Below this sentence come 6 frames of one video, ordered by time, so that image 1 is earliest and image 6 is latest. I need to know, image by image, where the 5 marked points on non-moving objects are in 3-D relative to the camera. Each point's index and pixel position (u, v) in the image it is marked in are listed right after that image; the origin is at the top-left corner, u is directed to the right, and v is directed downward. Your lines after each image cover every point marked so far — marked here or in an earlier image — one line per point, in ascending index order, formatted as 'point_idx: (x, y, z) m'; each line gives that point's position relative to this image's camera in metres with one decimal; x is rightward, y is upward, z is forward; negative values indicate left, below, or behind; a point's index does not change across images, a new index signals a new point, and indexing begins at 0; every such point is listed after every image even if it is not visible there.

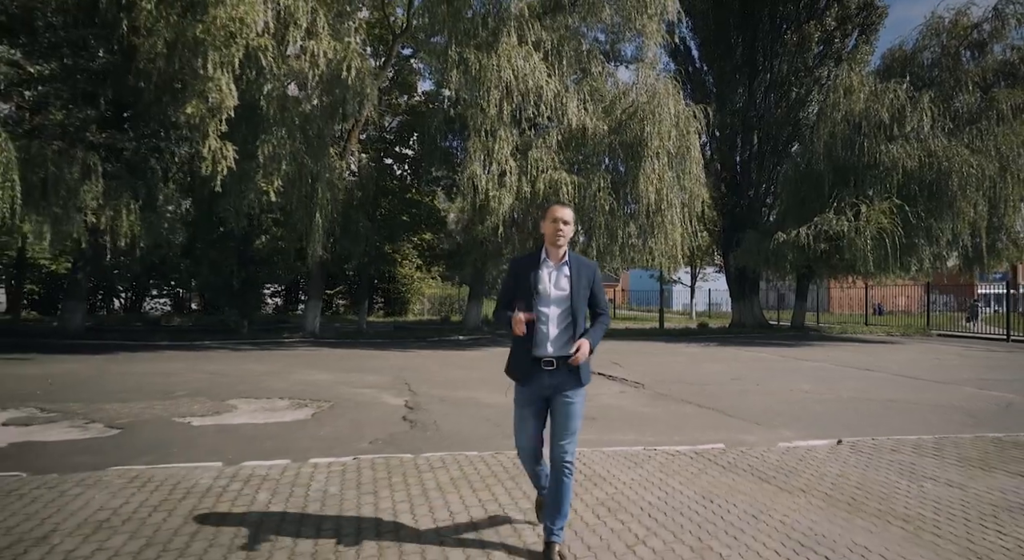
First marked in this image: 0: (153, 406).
0: (-5.1, -1.8, +8.2) m
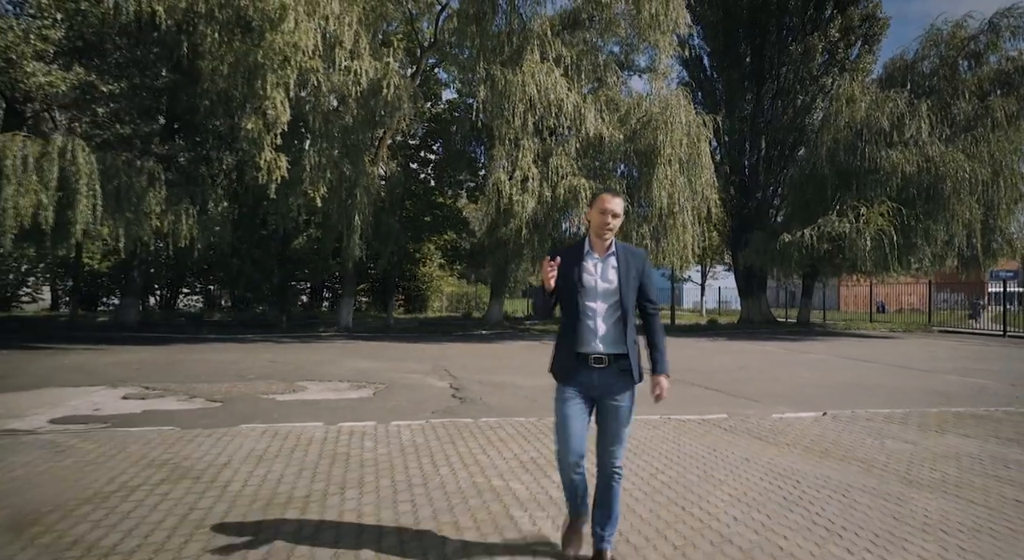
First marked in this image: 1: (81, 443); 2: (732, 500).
0: (-4.5, -1.7, +9.5) m
1: (-4.0, -1.5, +5.5) m
2: (+1.7, -1.6, +4.4) m
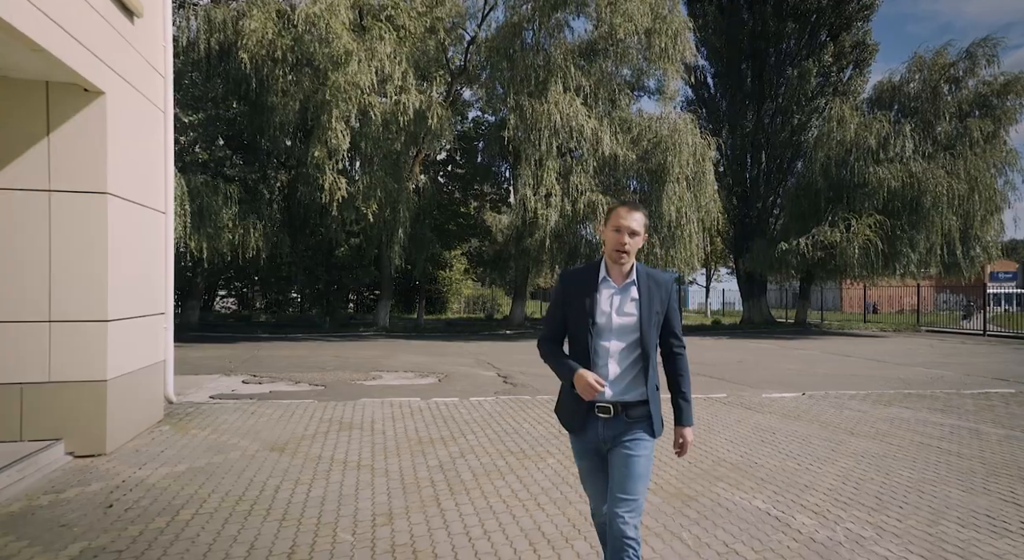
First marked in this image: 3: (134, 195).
0: (-3.8, -1.9, +11.6) m
1: (-3.3, -1.7, +7.6) m
2: (+2.4, -1.8, +6.4) m
3: (-3.8, +0.9, +5.8) m
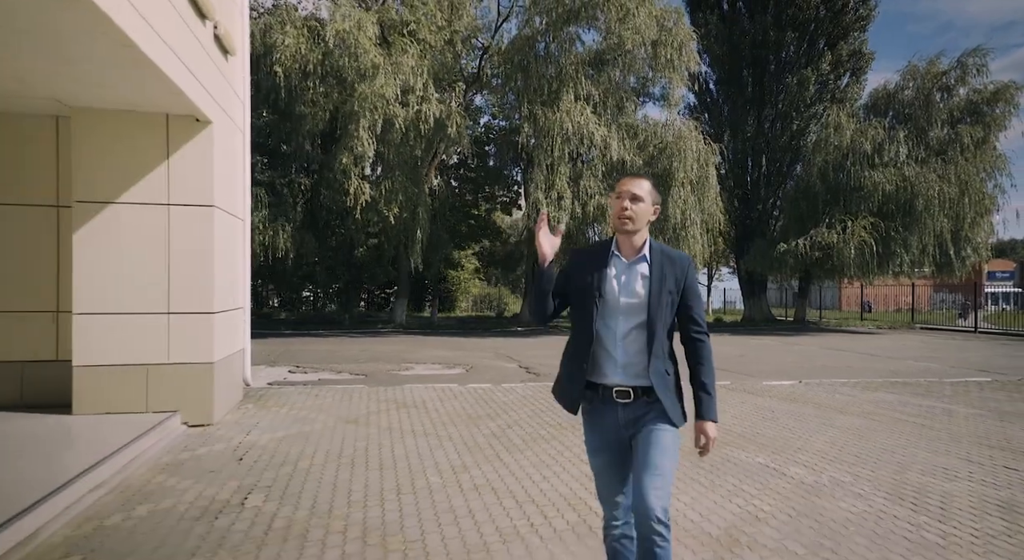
0: (-3.3, -1.9, +12.7) m
1: (-2.8, -1.7, +8.6) m
2: (+2.8, -1.8, +7.4) m
3: (-3.4, +0.9, +6.8) m
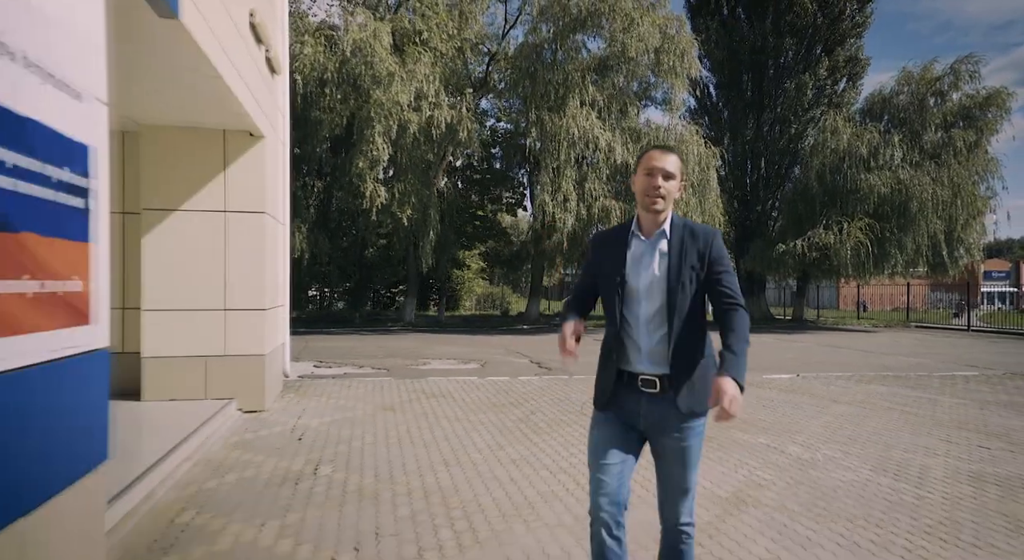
0: (-3.0, -1.9, +13.3) m
1: (-2.6, -1.7, +9.2) m
2: (+3.1, -1.8, +8.1) m
3: (-3.1, +0.9, +7.5) m
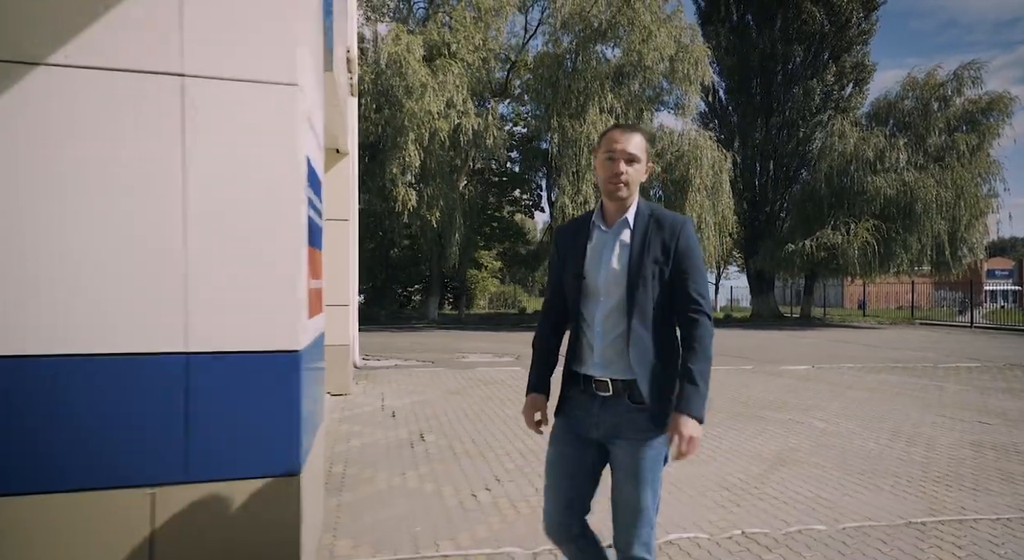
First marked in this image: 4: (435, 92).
0: (-2.3, -1.8, +14.3) m
1: (-1.8, -1.6, +10.2) m
2: (+3.9, -1.7, +9.0) m
3: (-2.4, +0.9, +8.4) m
4: (-2.5, +6.0, +18.4) m
